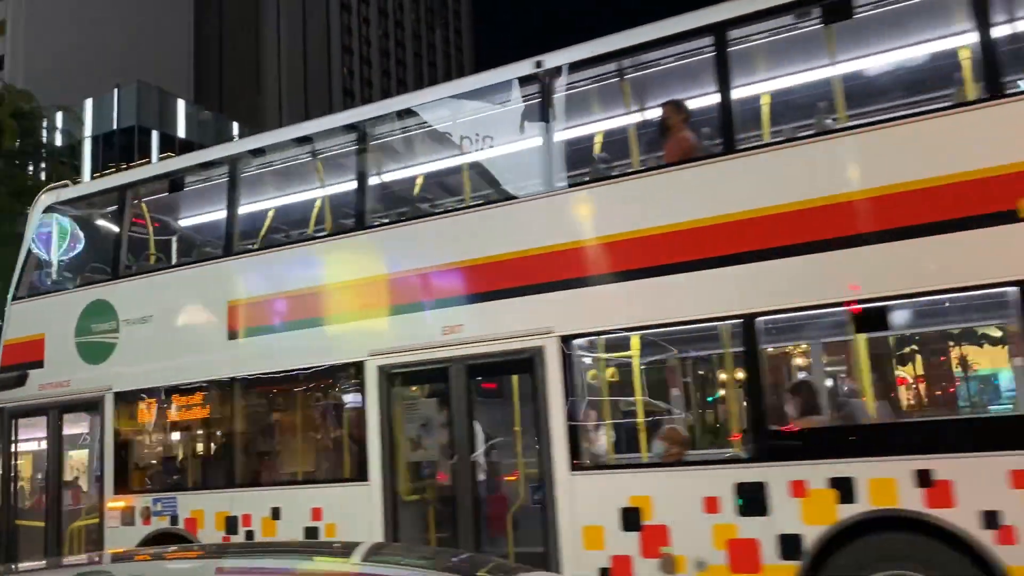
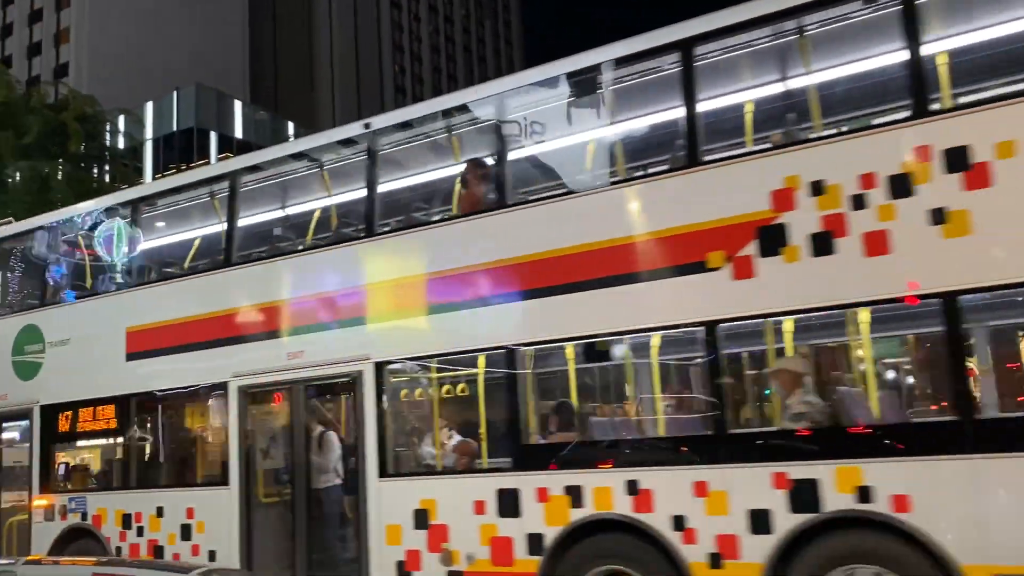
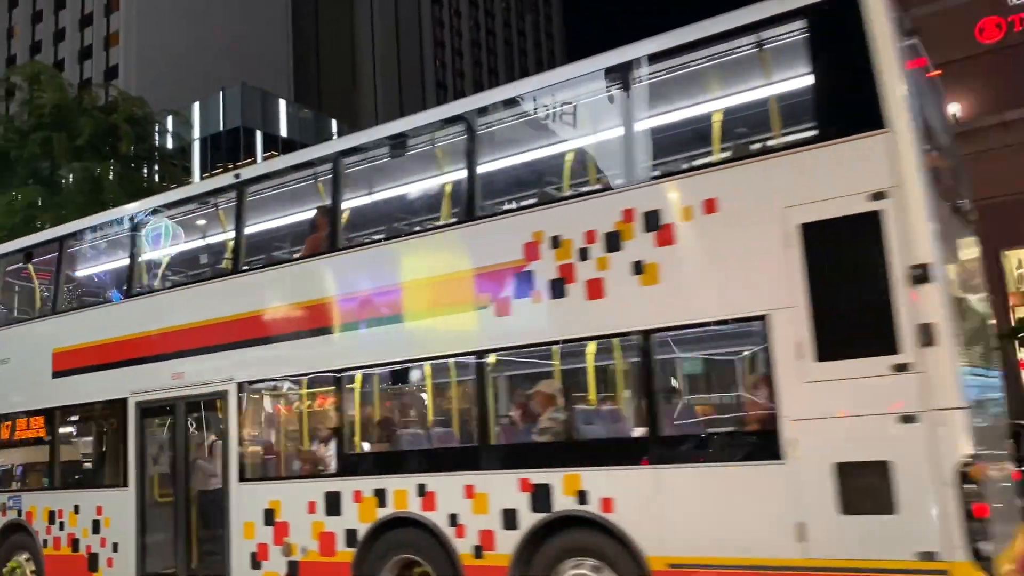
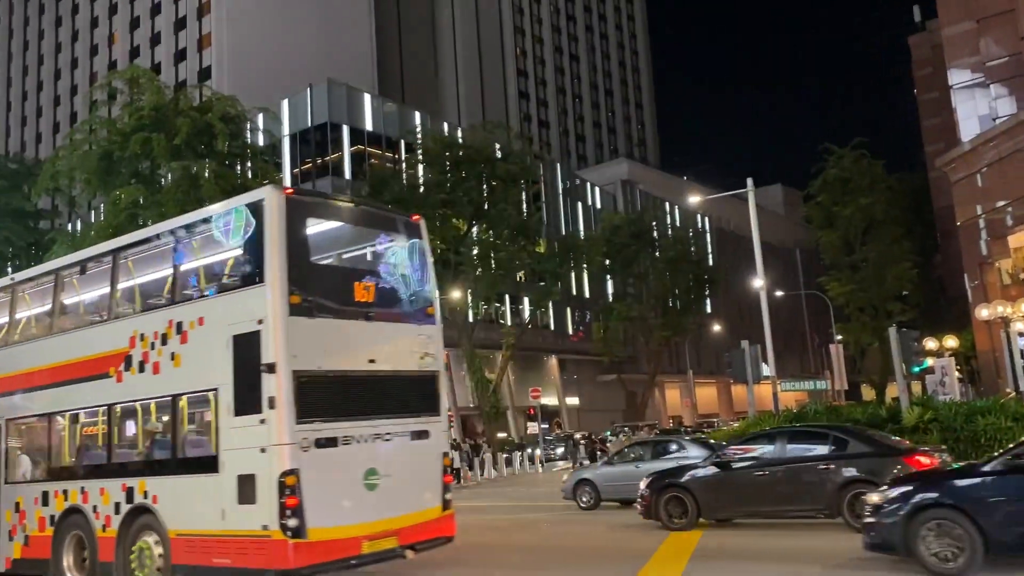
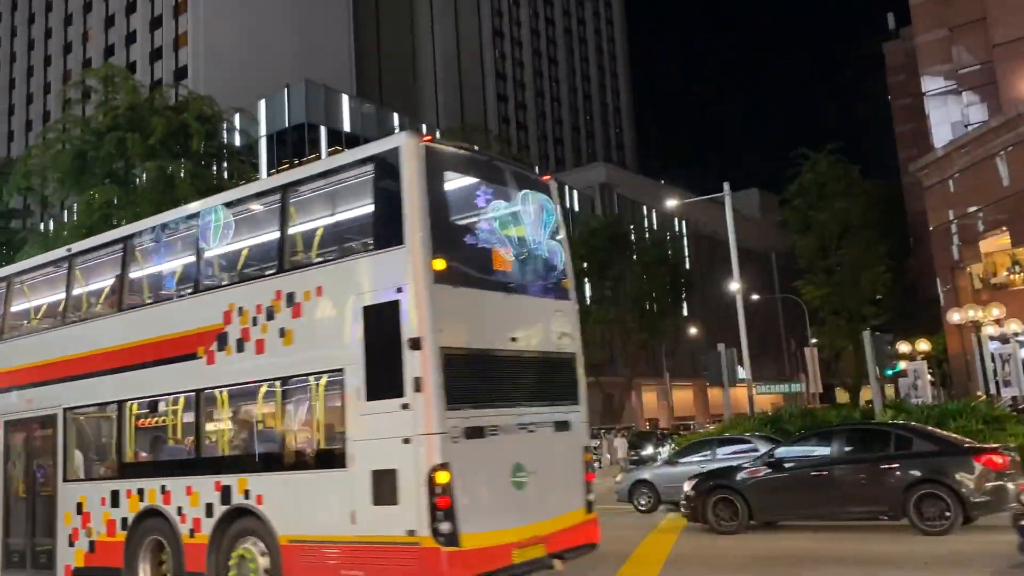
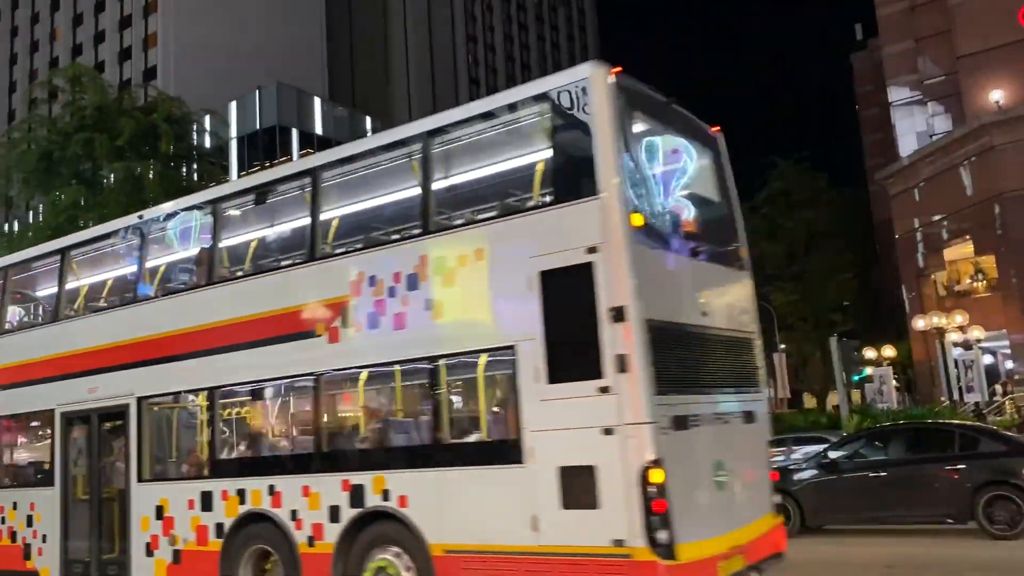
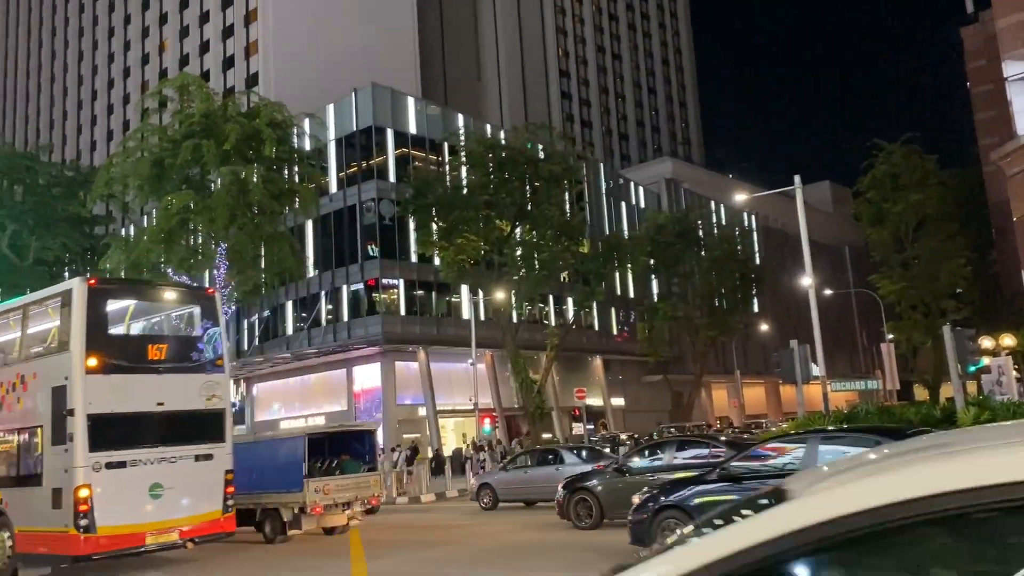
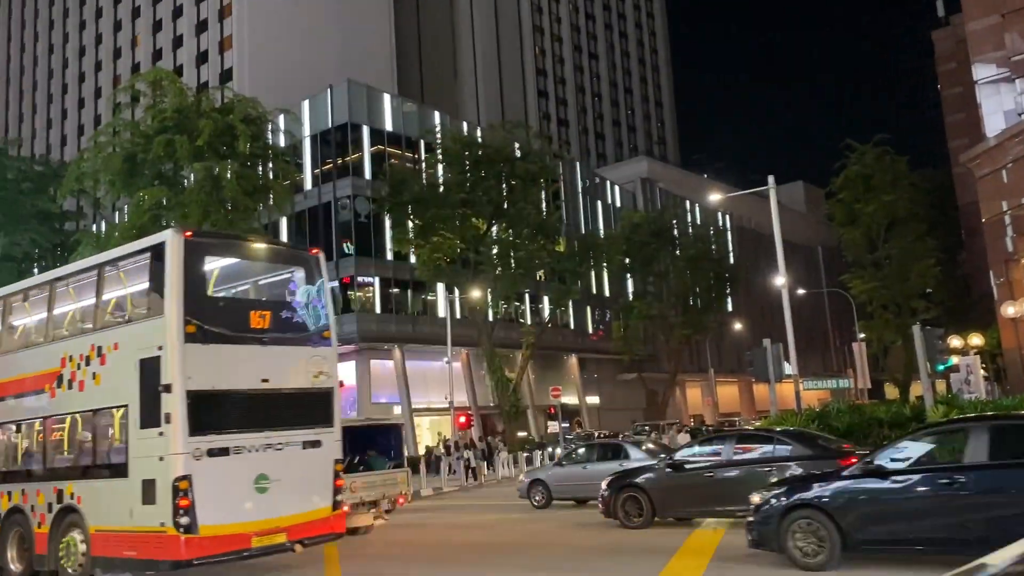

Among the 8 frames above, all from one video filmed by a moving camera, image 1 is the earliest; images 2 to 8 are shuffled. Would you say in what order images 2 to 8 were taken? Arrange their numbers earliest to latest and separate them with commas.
2, 3, 6, 5, 4, 8, 7
